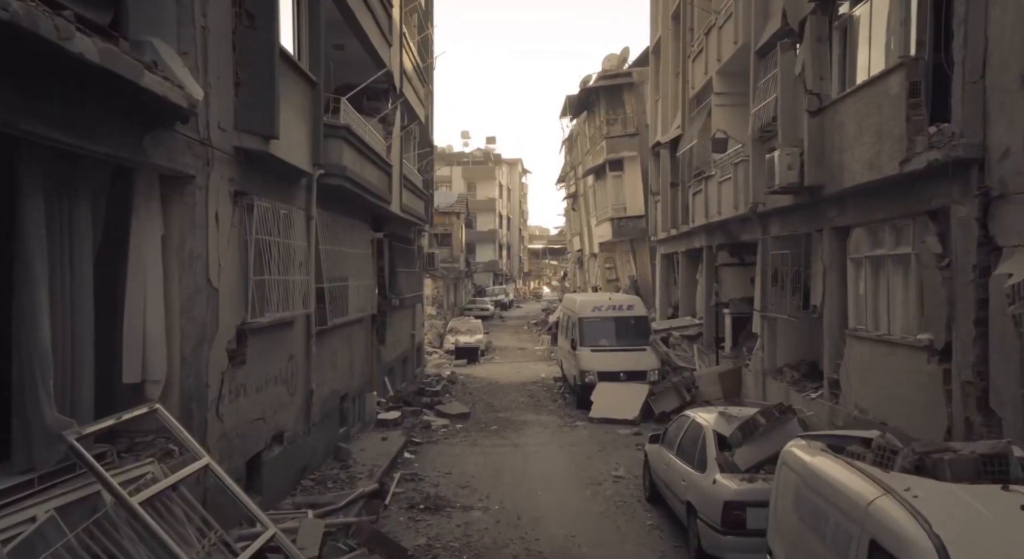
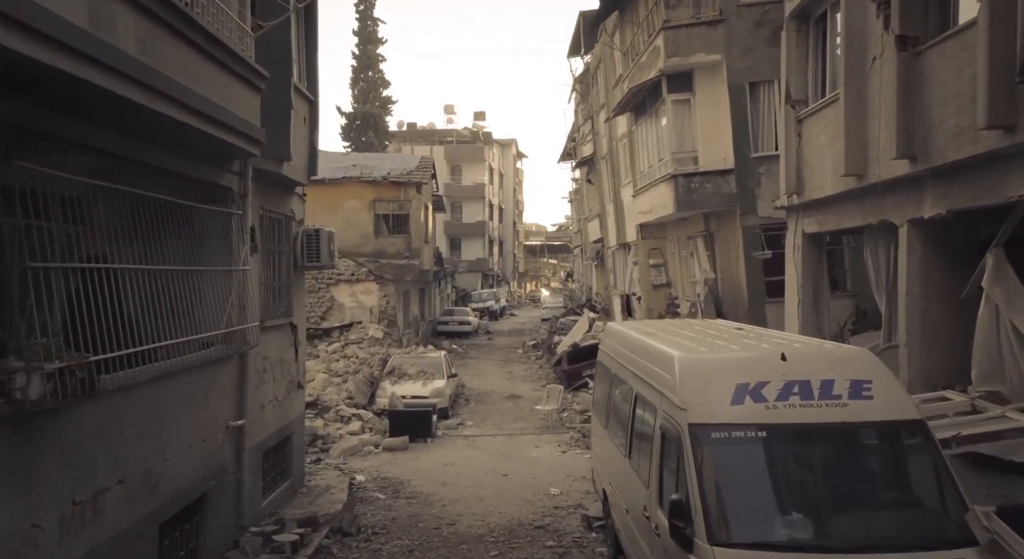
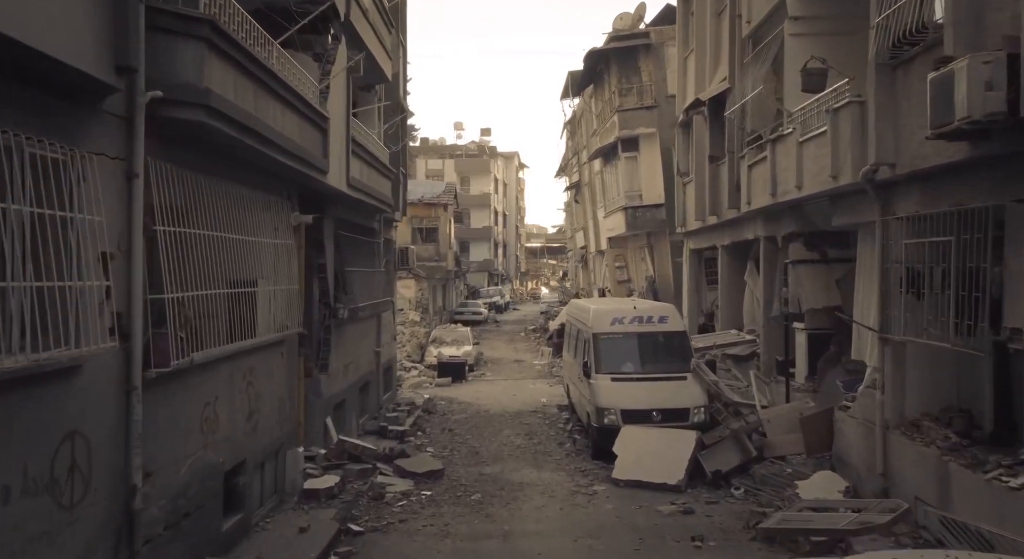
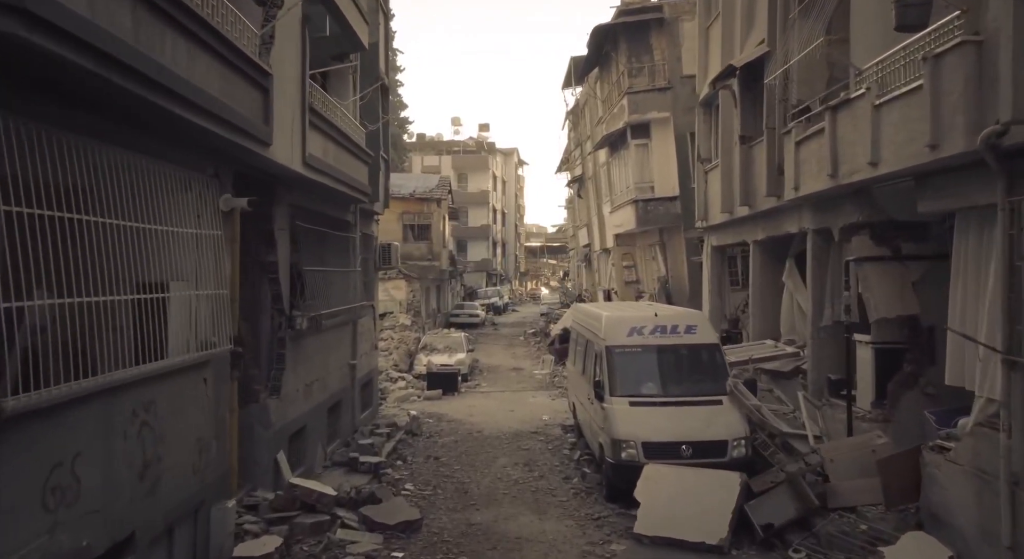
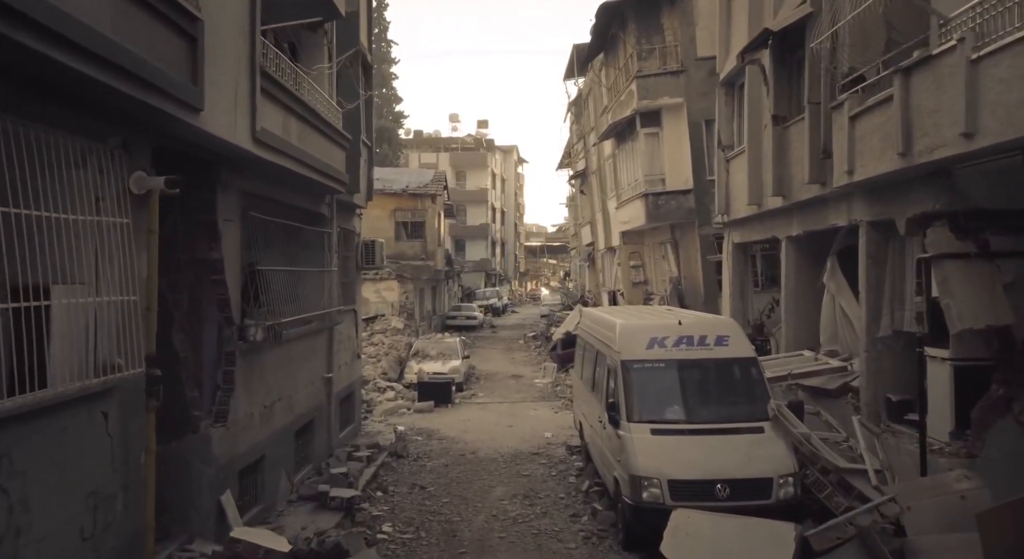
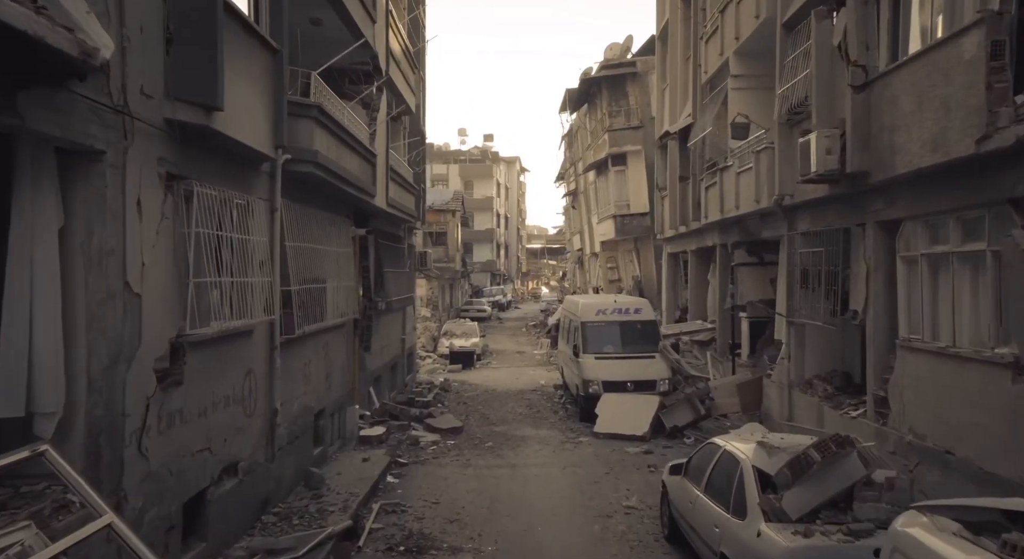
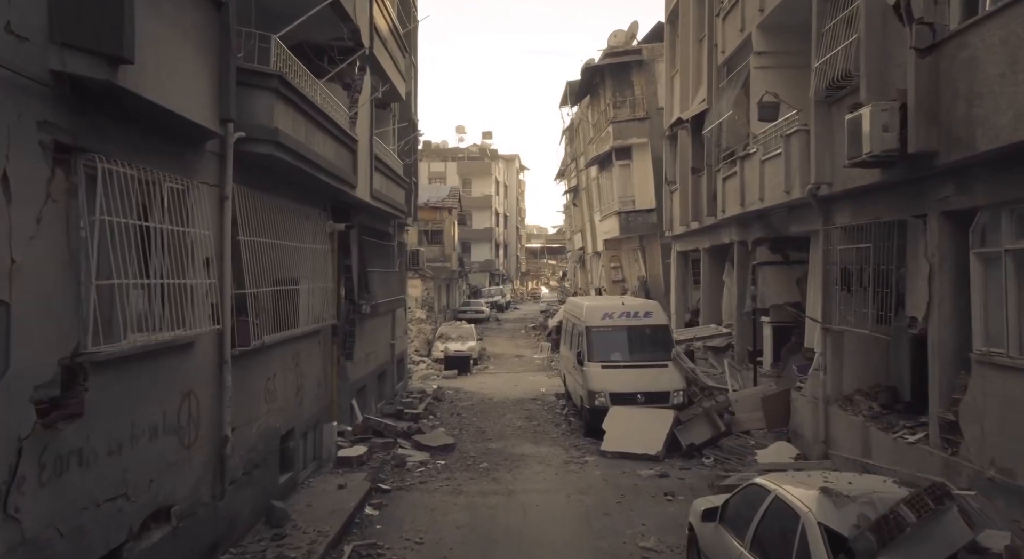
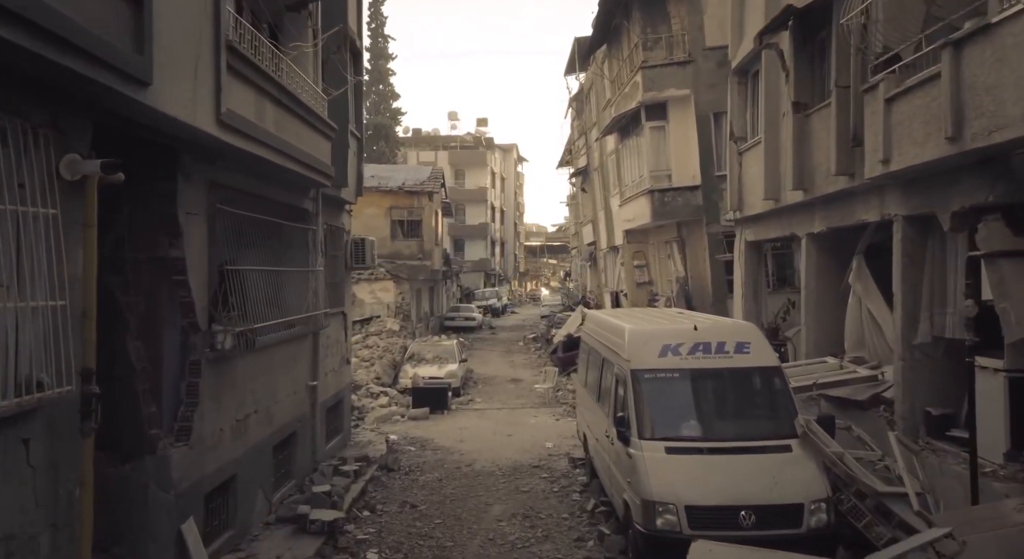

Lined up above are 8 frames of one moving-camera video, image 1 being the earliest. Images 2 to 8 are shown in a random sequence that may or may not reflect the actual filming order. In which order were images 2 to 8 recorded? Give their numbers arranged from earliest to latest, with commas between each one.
6, 7, 3, 4, 5, 8, 2
